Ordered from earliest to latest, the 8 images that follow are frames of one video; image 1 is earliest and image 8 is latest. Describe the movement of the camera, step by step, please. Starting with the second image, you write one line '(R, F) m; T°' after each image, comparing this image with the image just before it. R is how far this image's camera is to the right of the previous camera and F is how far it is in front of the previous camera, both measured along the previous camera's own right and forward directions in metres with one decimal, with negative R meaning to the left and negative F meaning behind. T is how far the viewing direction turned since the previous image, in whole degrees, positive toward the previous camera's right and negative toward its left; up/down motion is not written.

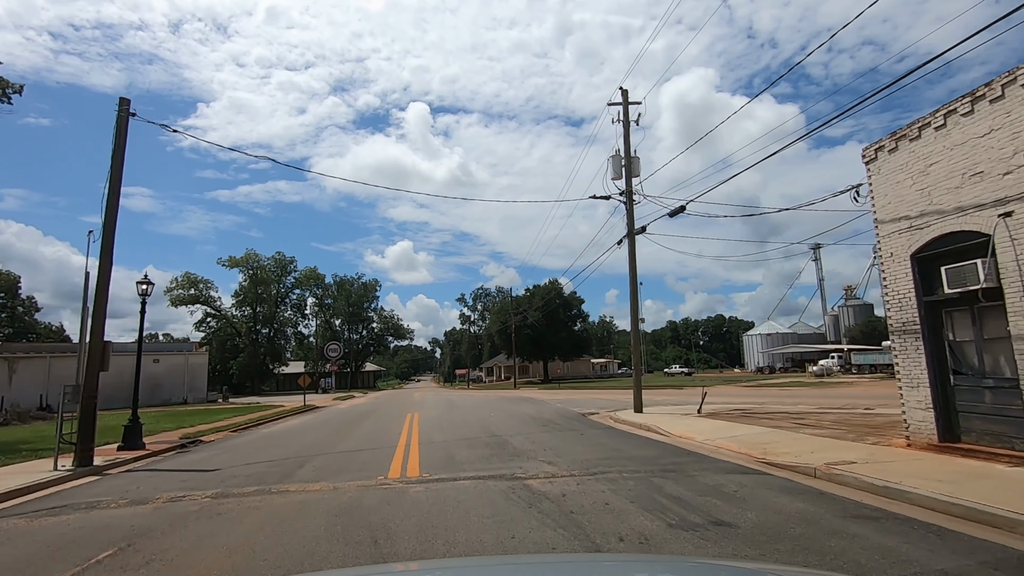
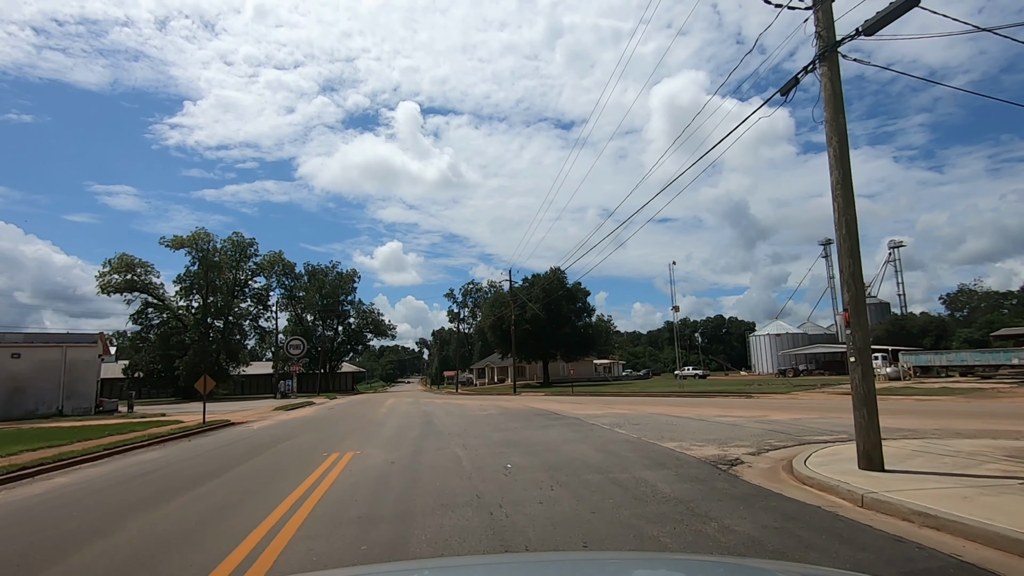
(-1.1, +13.3) m; +1°
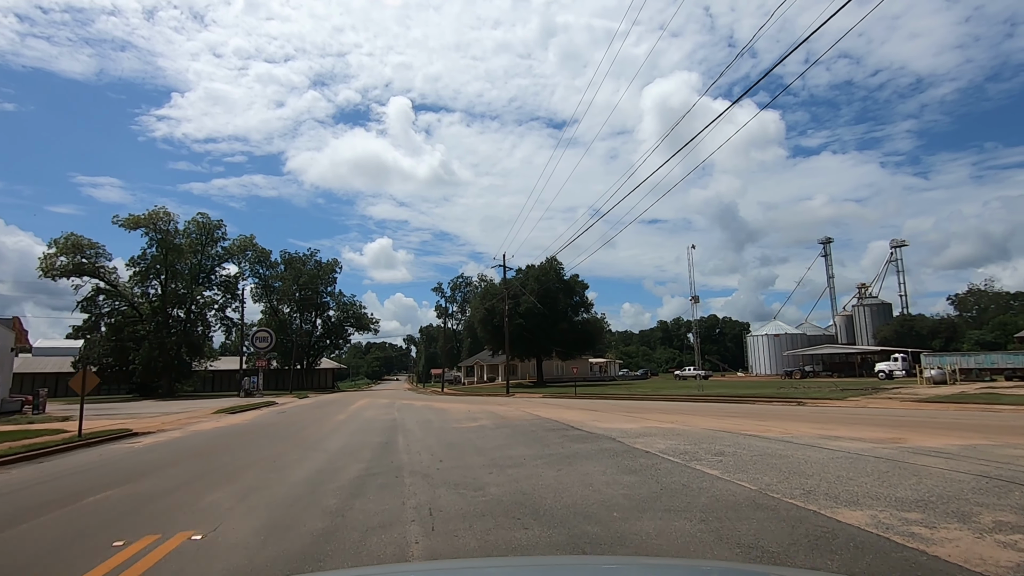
(-0.4, +6.9) m; +1°
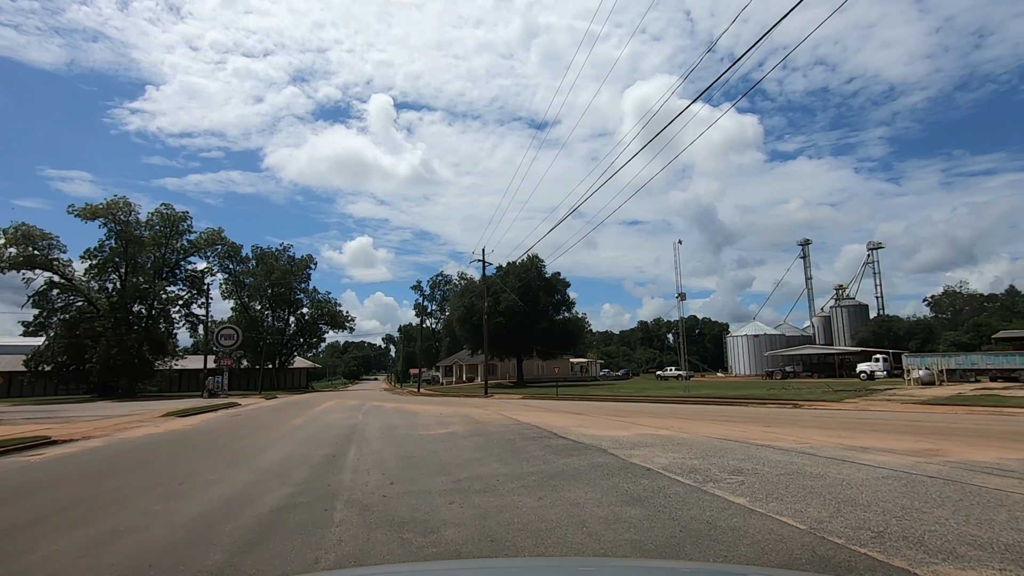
(+0.2, +2.2) m; +2°
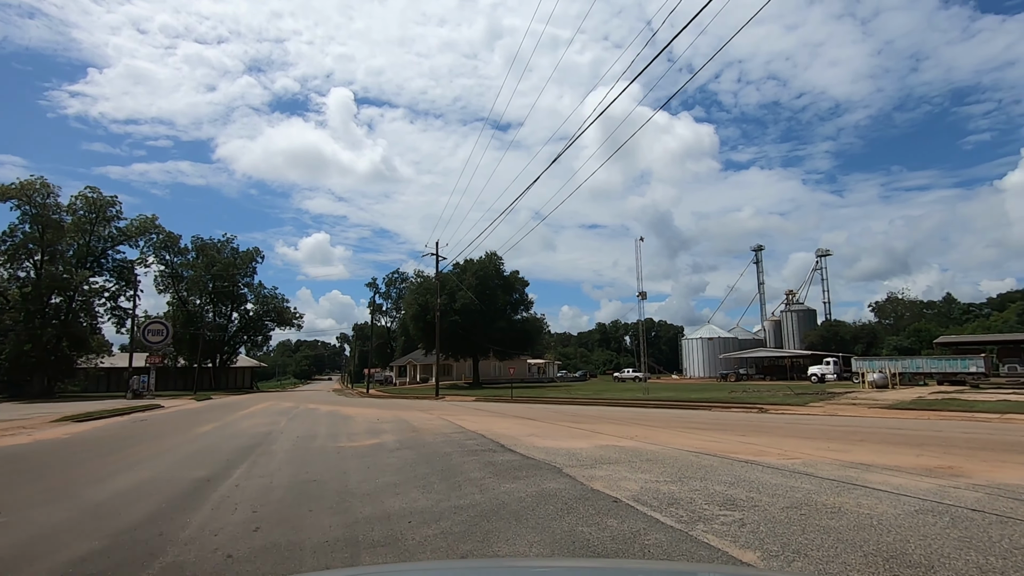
(+0.4, +2.4) m; +4°
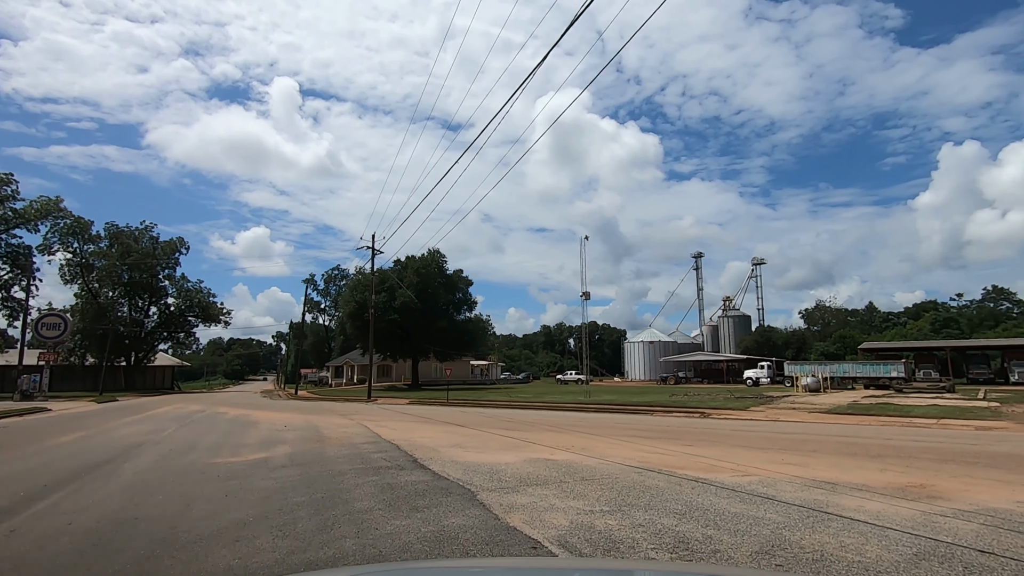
(+0.6, +1.9) m; +6°
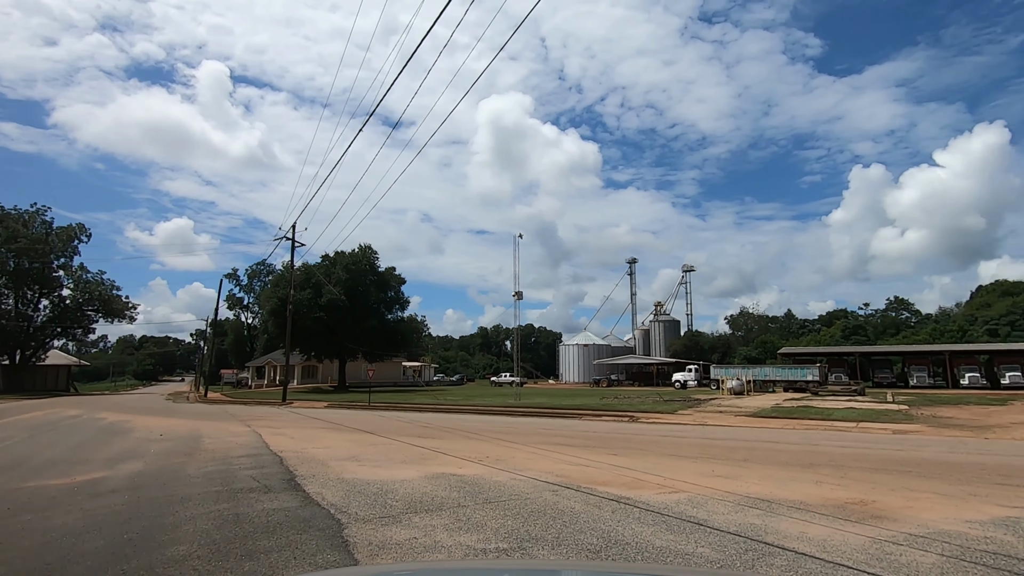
(+0.6, +1.5) m; +7°
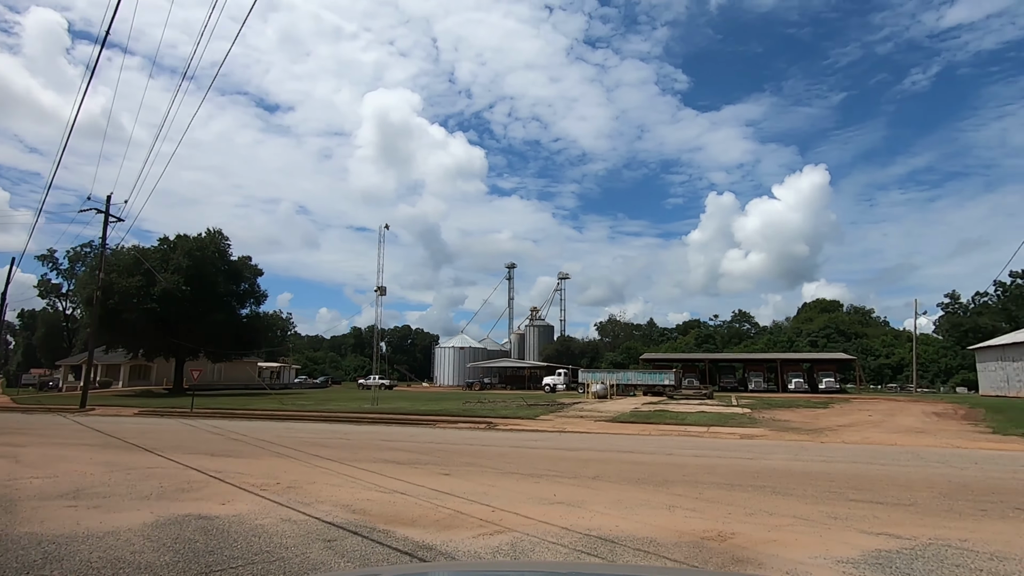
(+1.2, +2.1) m; +13°
